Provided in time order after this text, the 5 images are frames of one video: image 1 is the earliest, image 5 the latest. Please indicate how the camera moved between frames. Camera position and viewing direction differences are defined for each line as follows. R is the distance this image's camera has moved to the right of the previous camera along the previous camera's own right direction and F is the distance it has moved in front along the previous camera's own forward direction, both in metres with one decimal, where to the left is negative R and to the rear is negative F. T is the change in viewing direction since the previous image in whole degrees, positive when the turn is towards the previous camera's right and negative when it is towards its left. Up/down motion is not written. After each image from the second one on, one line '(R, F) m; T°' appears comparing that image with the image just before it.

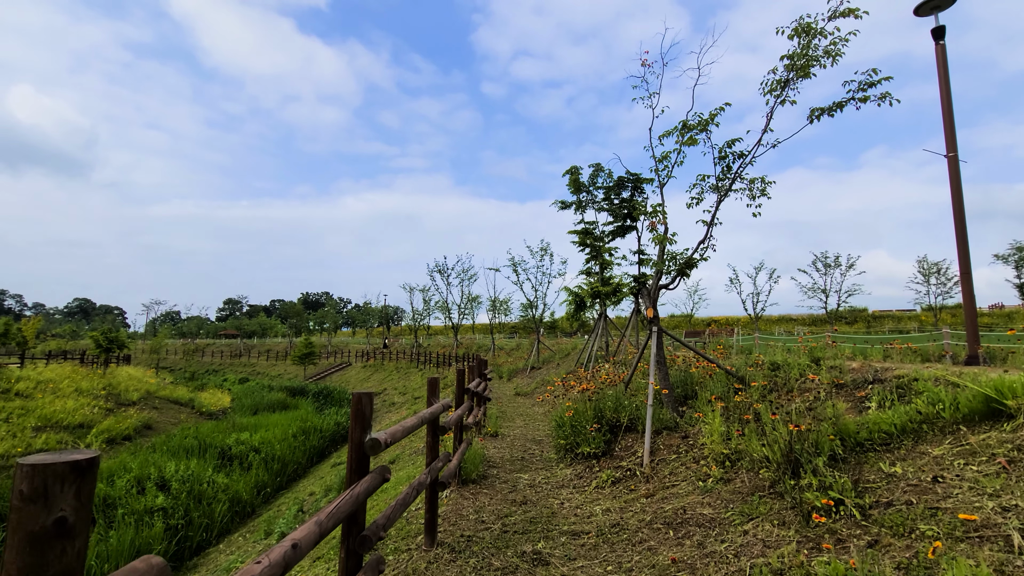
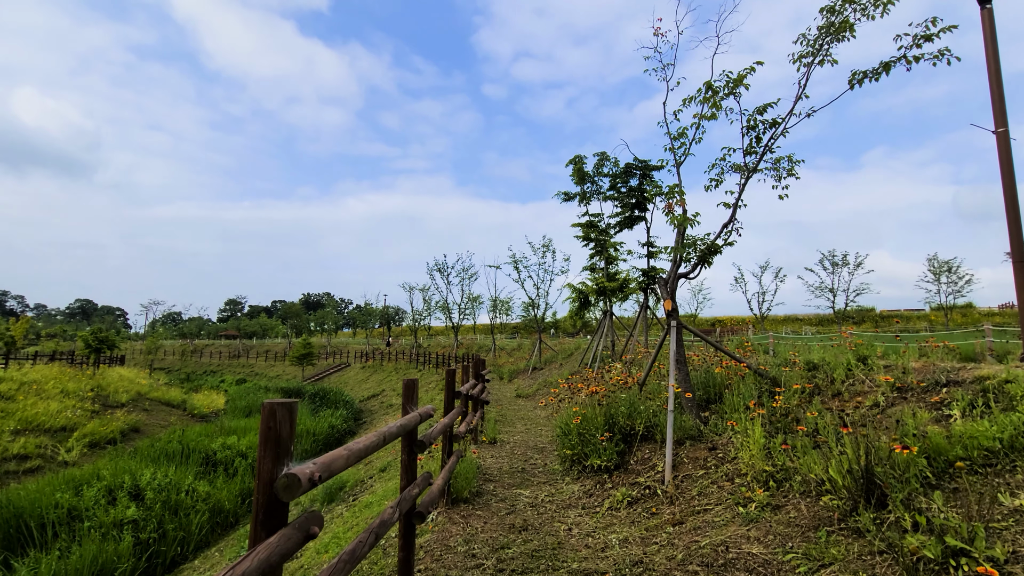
(0.0, +0.7) m; 0°
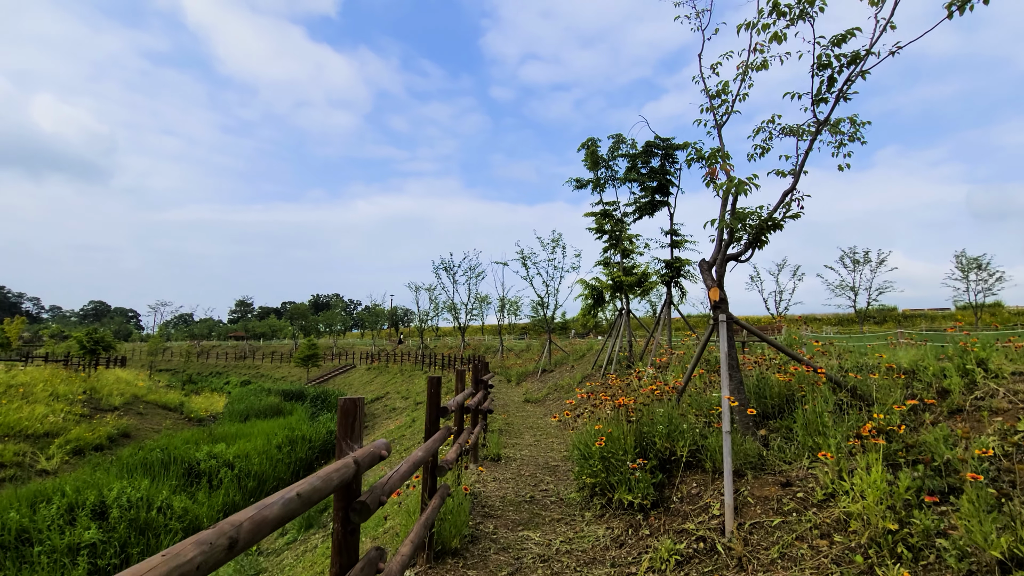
(0.0, +1.0) m; -1°
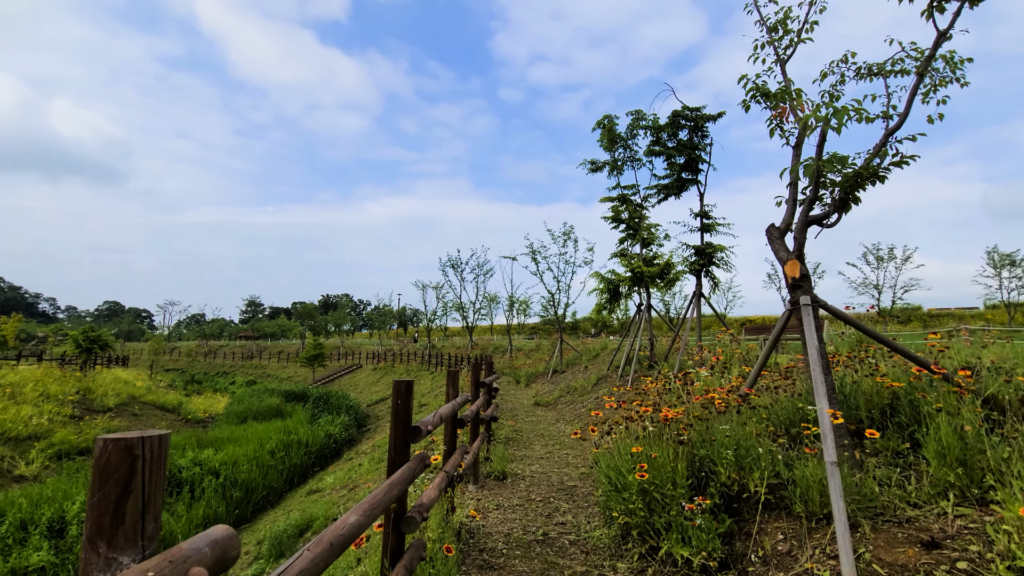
(0.0, +1.0) m; -1°
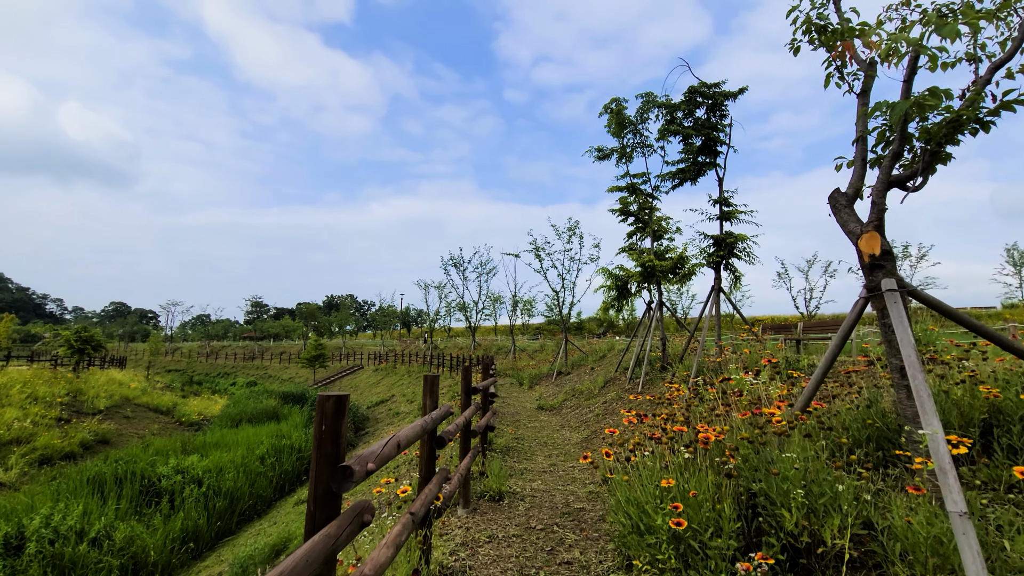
(+0.1, +0.7) m; -1°
